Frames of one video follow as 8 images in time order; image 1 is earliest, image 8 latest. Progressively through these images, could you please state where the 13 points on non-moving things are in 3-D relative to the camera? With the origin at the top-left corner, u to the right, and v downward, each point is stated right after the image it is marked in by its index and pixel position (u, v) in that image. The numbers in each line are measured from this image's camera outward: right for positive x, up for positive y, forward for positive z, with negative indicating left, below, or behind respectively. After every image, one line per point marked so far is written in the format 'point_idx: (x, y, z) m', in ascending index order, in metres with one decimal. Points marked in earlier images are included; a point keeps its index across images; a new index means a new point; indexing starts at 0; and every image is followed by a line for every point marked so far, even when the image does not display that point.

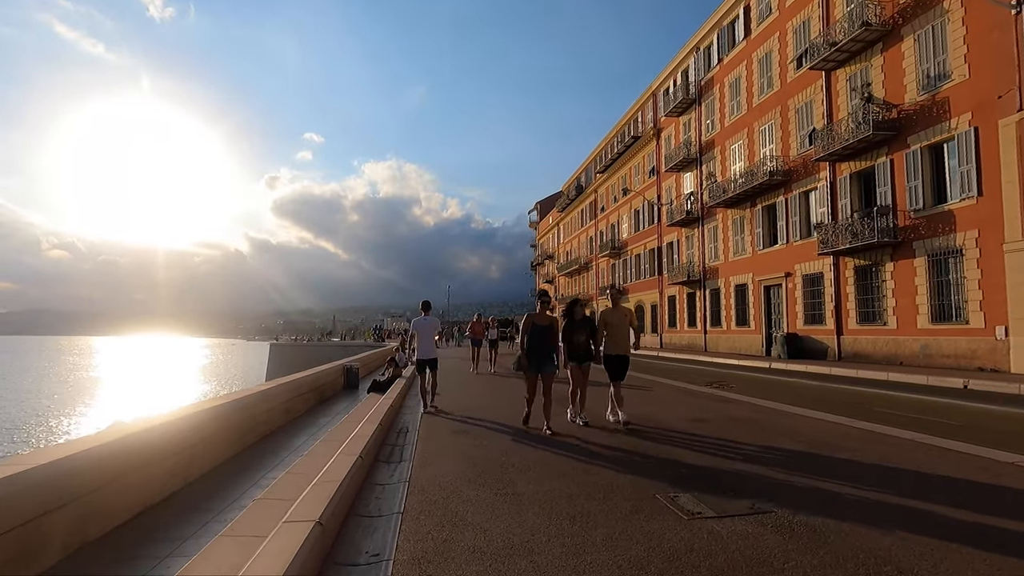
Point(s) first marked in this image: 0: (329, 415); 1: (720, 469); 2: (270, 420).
0: (-4.2, -2.9, +14.1) m
1: (+1.7, -1.5, +4.9) m
2: (-4.5, -2.5, +11.5) m
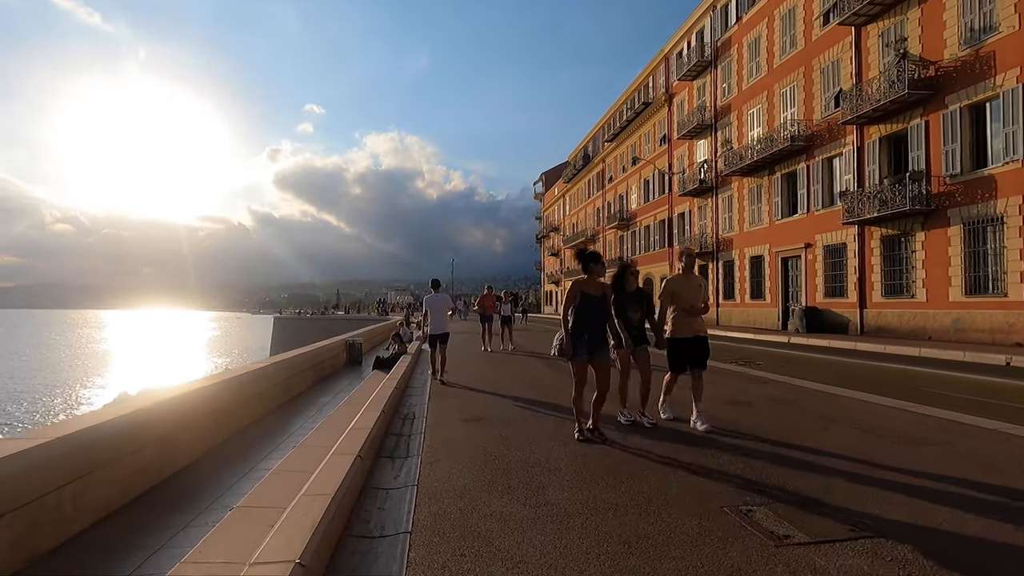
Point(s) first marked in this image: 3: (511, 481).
0: (-3.9, -2.3, +13.3) m
1: (+1.9, -1.2, +4.1) m
2: (-4.3, -1.9, +10.7) m
3: (0.0, -1.3, +4.2) m
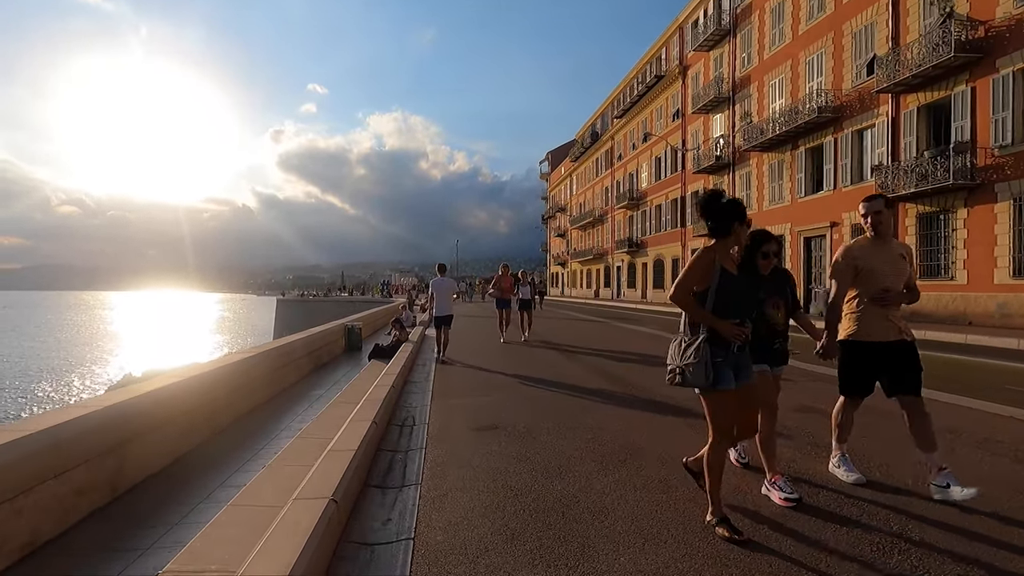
0: (-3.7, -1.9, +12.2) m
1: (+2.1, -1.1, +3.0) m
2: (-4.0, -1.6, +9.7) m
3: (+0.2, -1.2, +3.0) m
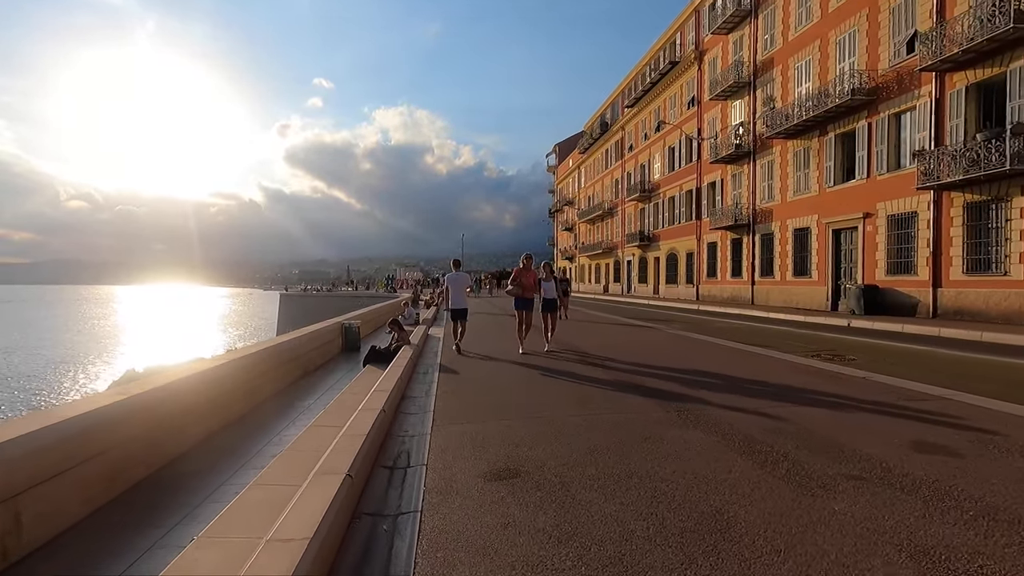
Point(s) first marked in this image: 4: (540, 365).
0: (-3.4, -1.8, +10.9) m
1: (+2.2, -1.2, +1.6) m
2: (-3.8, -1.6, +8.4) m
3: (+0.3, -1.2, +1.7) m
4: (+0.4, -1.2, +9.3) m
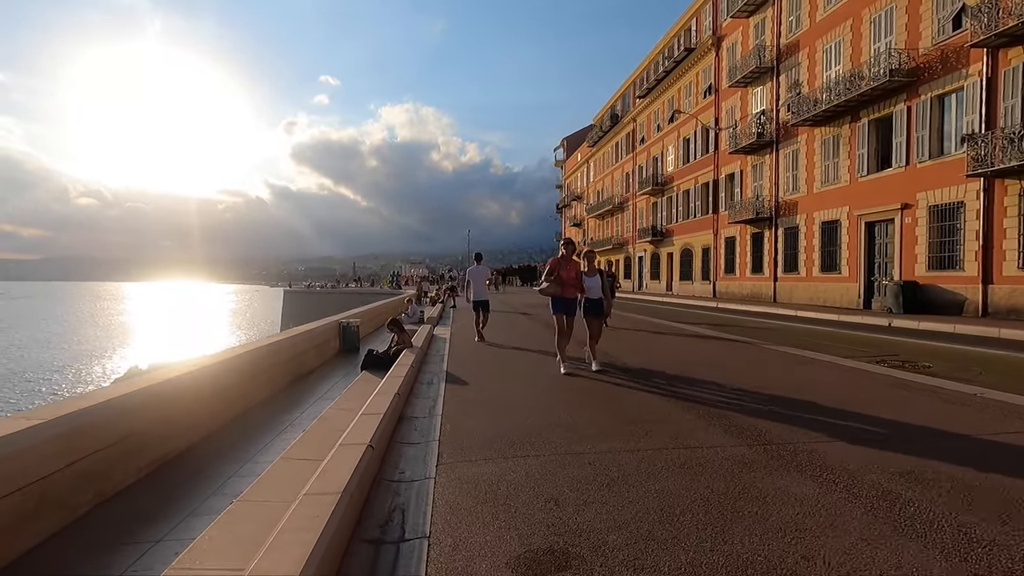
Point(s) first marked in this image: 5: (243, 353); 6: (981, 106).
0: (-3.2, -1.8, +9.7) m
1: (+2.4, -1.1, +0.3) m
2: (-3.6, -1.5, +7.1) m
3: (+0.5, -1.2, +0.4) m
4: (+0.6, -1.1, +8.0) m
5: (-3.7, -0.9, +8.3) m
6: (+12.4, +4.8, +15.9) m
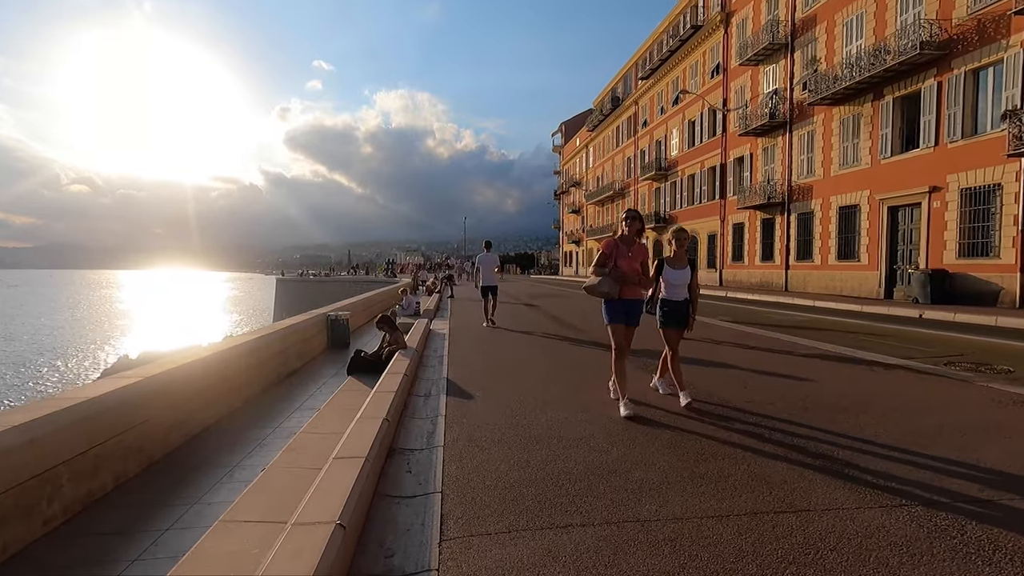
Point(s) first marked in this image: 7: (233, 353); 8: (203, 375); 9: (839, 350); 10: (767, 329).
0: (-3.1, -1.6, +8.5) m
1: (+2.6, -1.2, -0.9) m
2: (-3.5, -1.4, +5.9) m
3: (+0.7, -1.3, -0.8) m
4: (+0.8, -1.0, +6.8) m
5: (-3.6, -0.8, +7.1) m
6: (+12.5, +5.1, +14.7) m
7: (-3.5, -0.9, +7.4) m
8: (-3.5, -1.0, +6.8) m
9: (+4.4, -0.8, +8.0) m
10: (+4.7, -0.7, +11.0) m
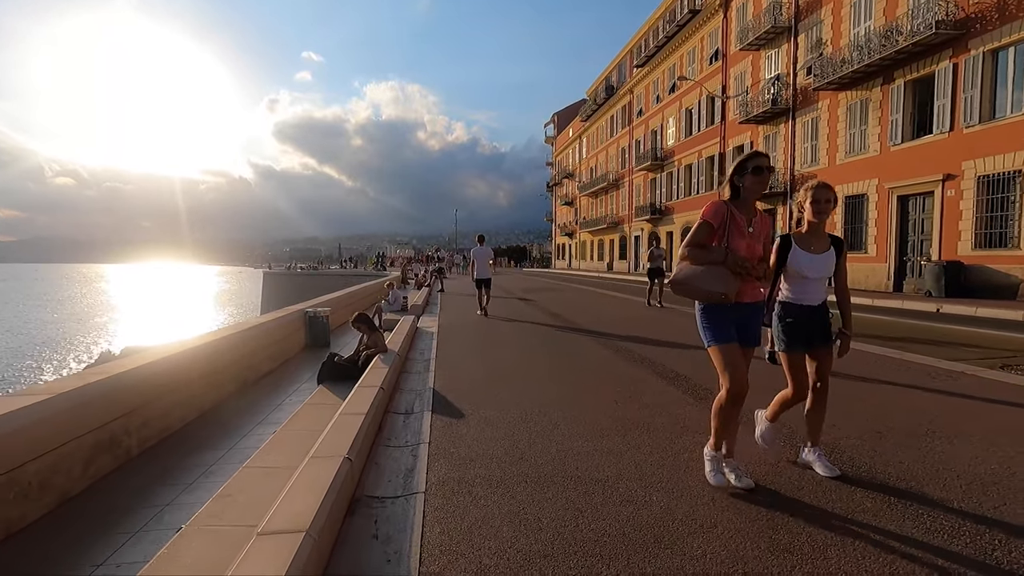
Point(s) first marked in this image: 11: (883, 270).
0: (-3.1, -1.6, +7.5) m
1: (+2.7, -1.2, -1.8) m
2: (-3.5, -1.4, +4.9) m
3: (+0.8, -1.3, -1.8) m
4: (+0.8, -0.9, +5.8) m
5: (-3.6, -0.7, +6.1) m
6: (+12.3, +5.2, +13.9) m
7: (-3.6, -0.8, +6.4) m
8: (-3.5, -0.9, +5.7) m
9: (+4.3, -0.7, +7.1) m
10: (+4.6, -0.6, +10.1) m
11: (+12.0, +0.6, +19.4) m
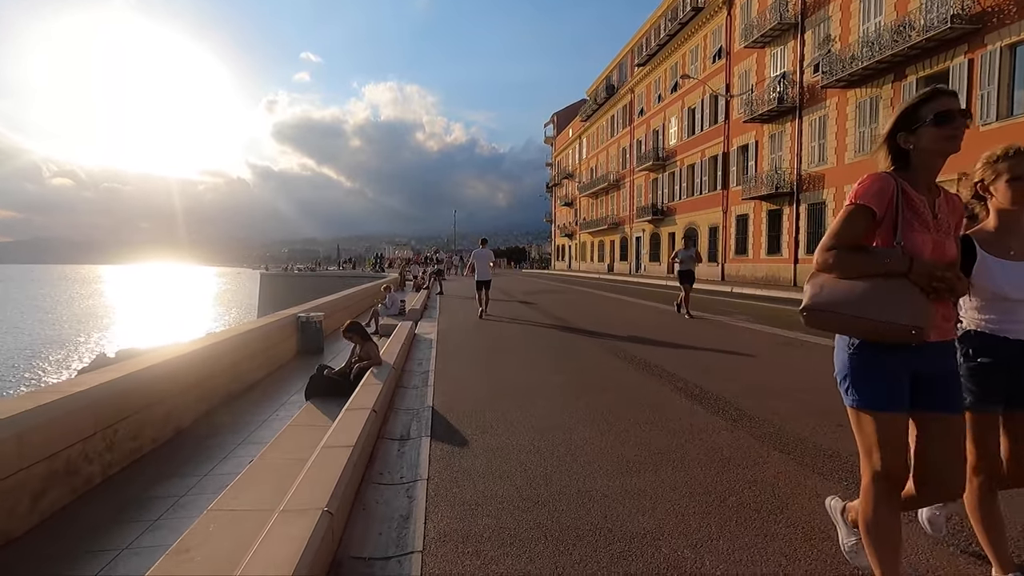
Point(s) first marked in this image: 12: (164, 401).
0: (-3.0, -1.6, +6.9) m
1: (+2.7, -1.3, -2.4) m
2: (-3.4, -1.5, +4.3) m
3: (+0.8, -1.3, -2.3) m
4: (+0.8, -1.0, +5.3) m
5: (-3.6, -0.8, +5.6) m
6: (+12.4, +5.2, +13.3) m
7: (-3.5, -0.9, +5.8) m
8: (-3.4, -1.0, +5.2) m
9: (+4.4, -0.8, +6.6) m
10: (+4.7, -0.7, +9.6) m
11: (+12.0, +0.5, +18.9) m
12: (-3.5, -1.2, +6.0) m
